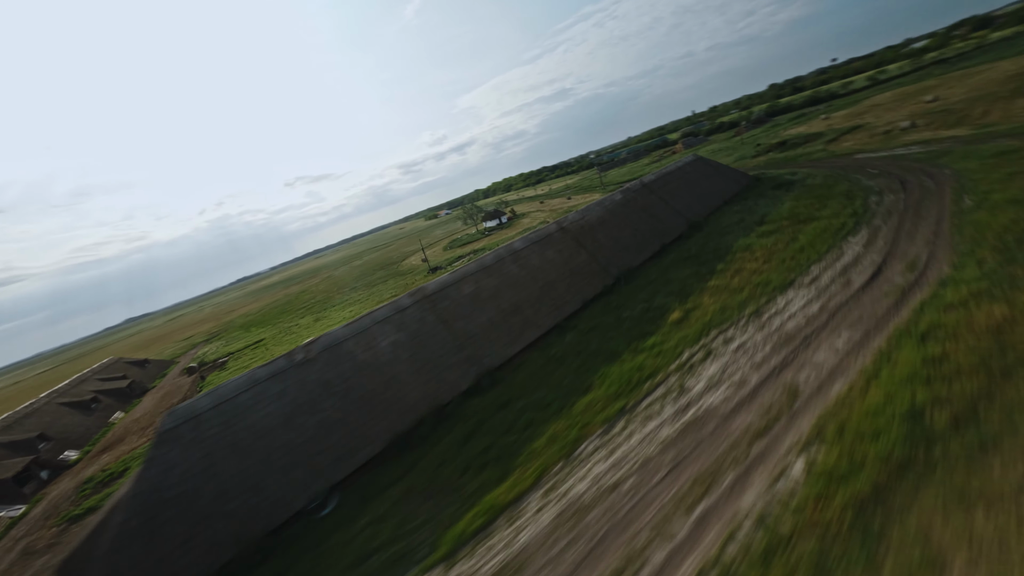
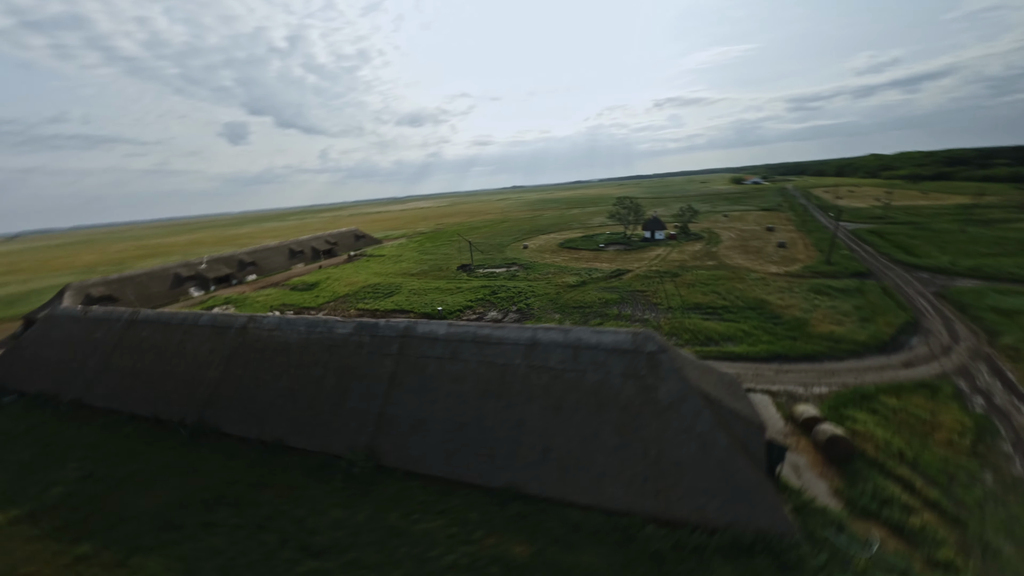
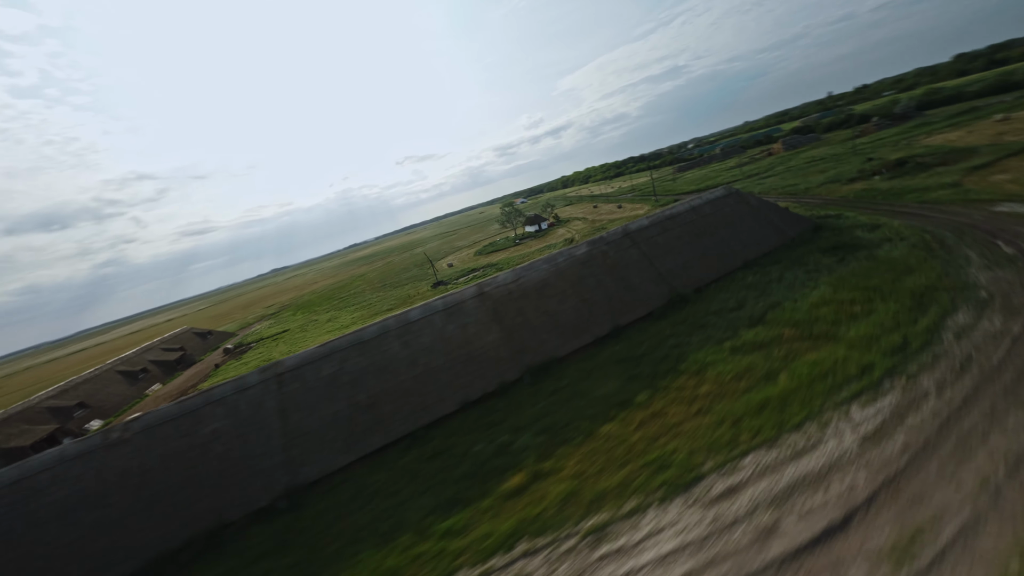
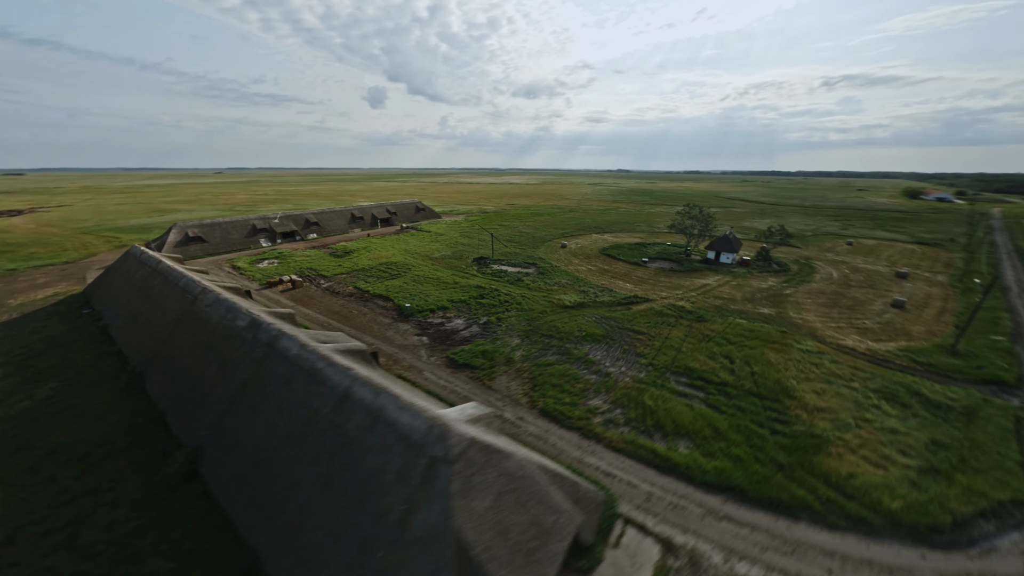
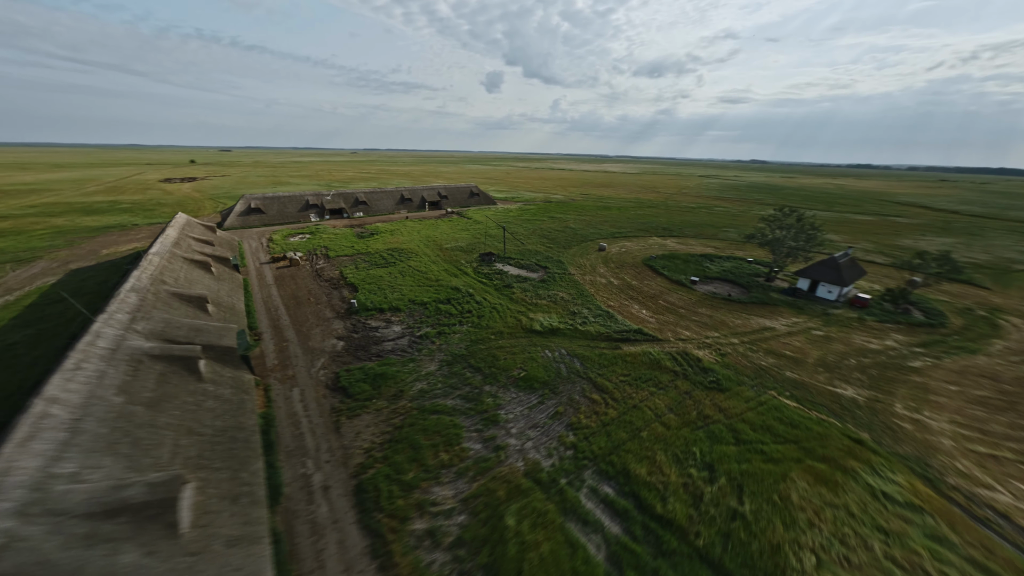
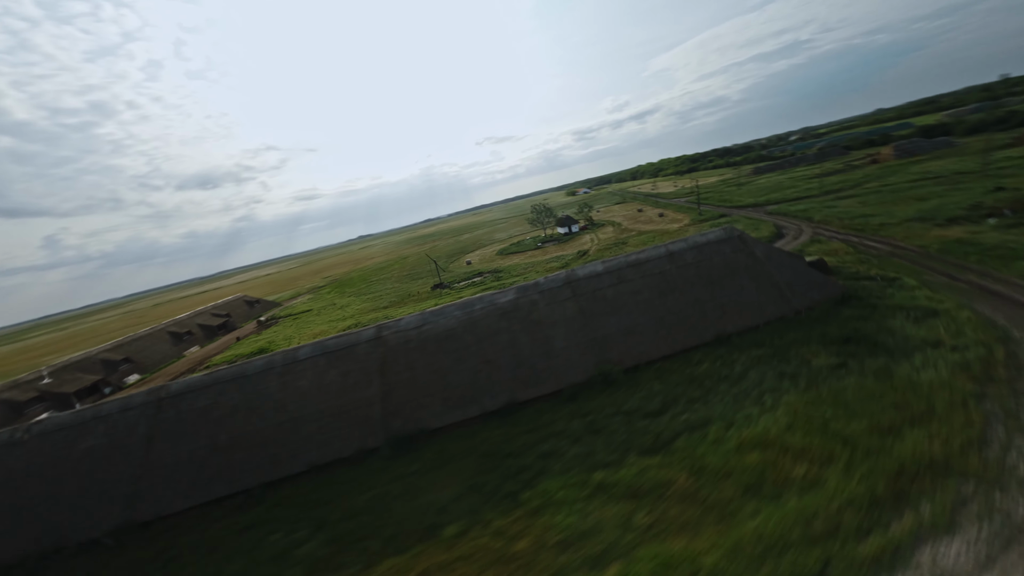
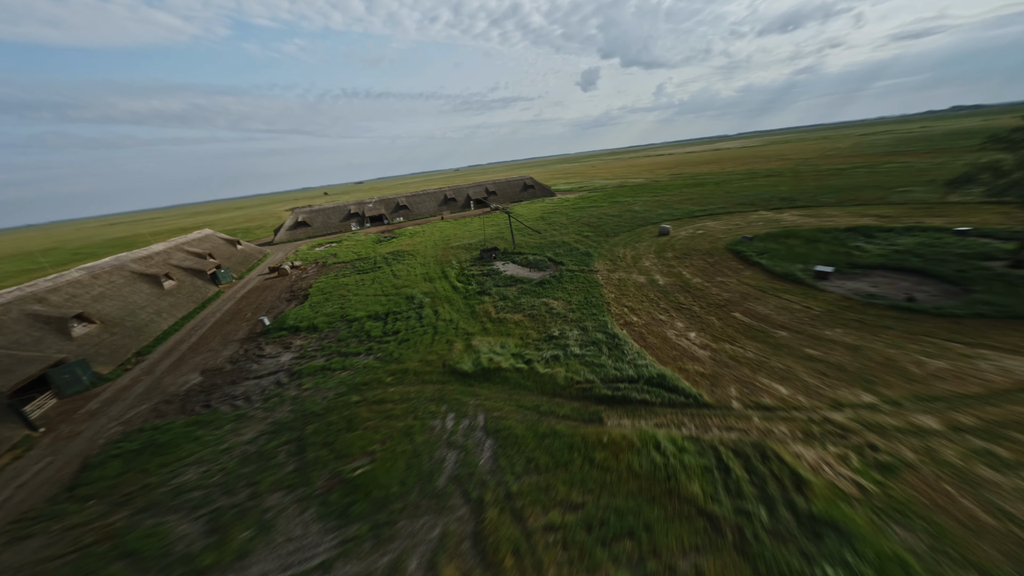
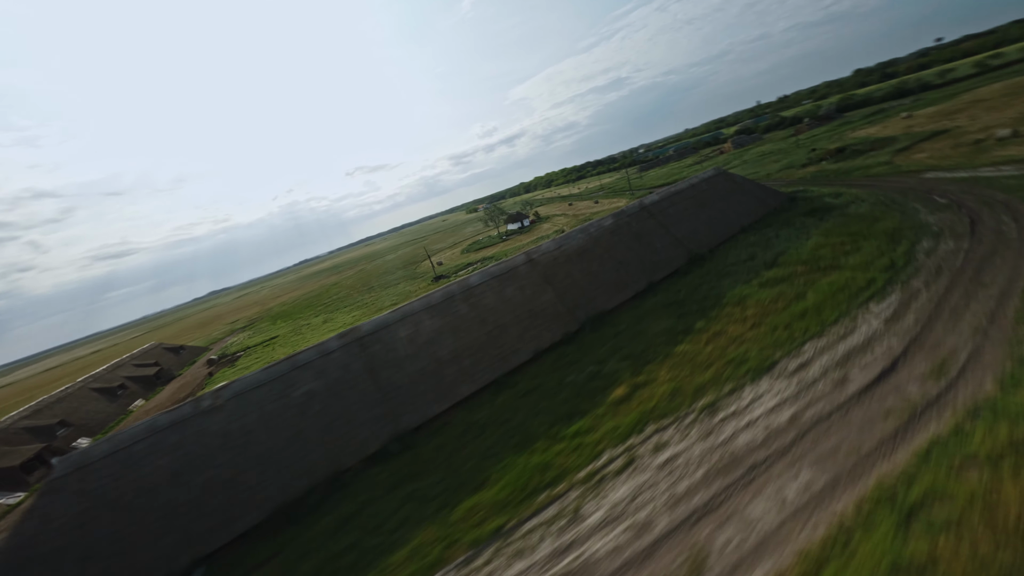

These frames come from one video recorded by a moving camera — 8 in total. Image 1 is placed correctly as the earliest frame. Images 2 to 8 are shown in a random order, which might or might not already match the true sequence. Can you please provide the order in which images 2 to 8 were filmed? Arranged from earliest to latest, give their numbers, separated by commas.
8, 3, 6, 2, 4, 5, 7
